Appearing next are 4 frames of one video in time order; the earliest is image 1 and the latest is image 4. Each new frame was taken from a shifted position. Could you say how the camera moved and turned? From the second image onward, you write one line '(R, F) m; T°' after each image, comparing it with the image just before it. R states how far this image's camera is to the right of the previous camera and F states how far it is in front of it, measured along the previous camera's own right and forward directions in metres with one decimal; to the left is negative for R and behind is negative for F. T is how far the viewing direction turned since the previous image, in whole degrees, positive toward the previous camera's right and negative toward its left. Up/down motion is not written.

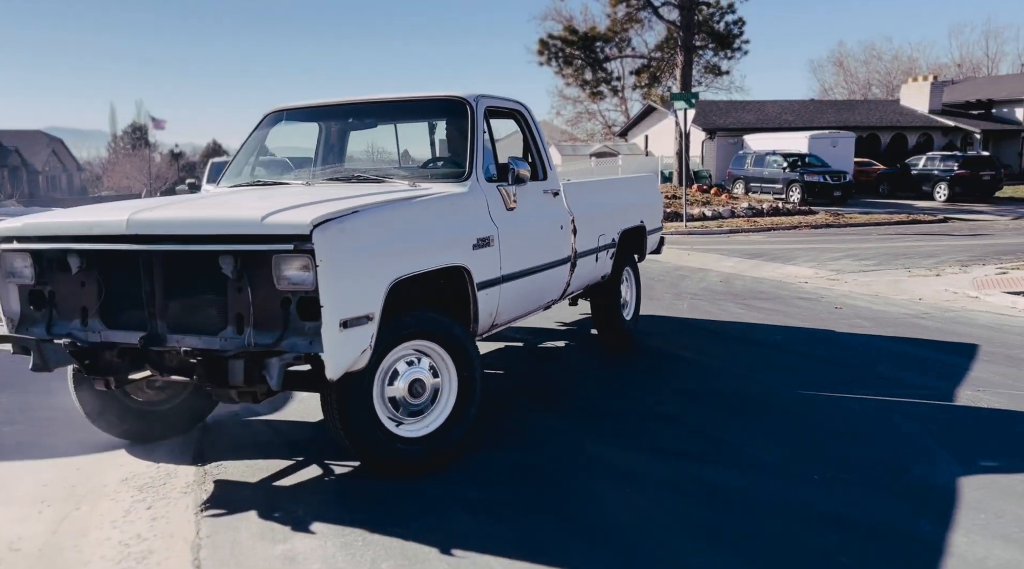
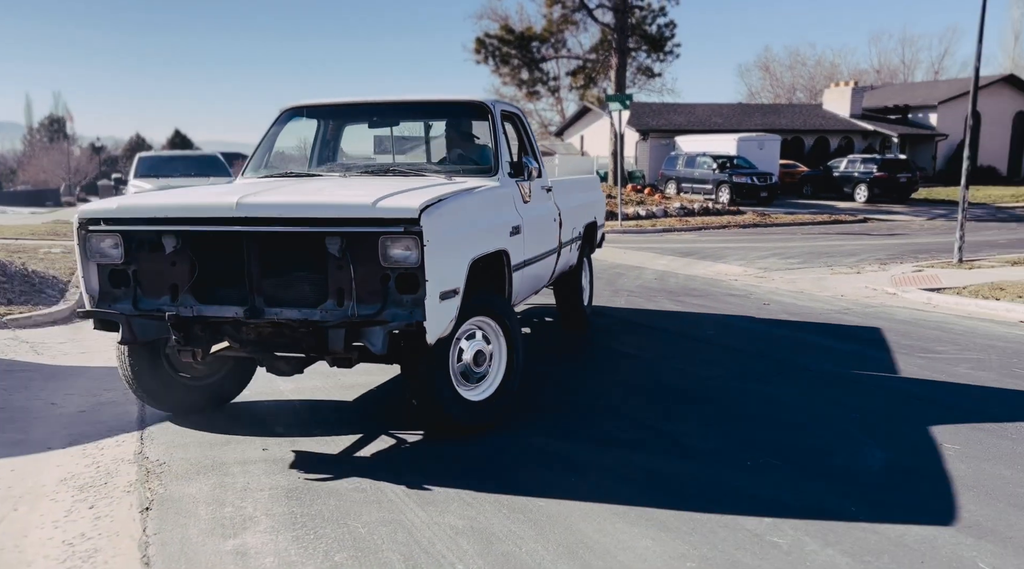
(-0.1, -0.1) m; +4°
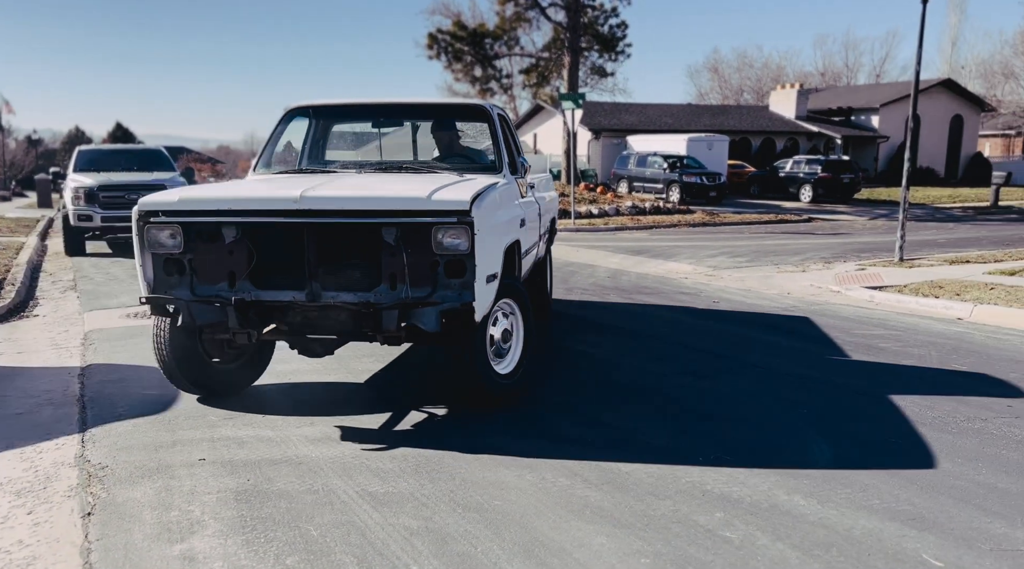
(0.0, 0.0) m; +3°
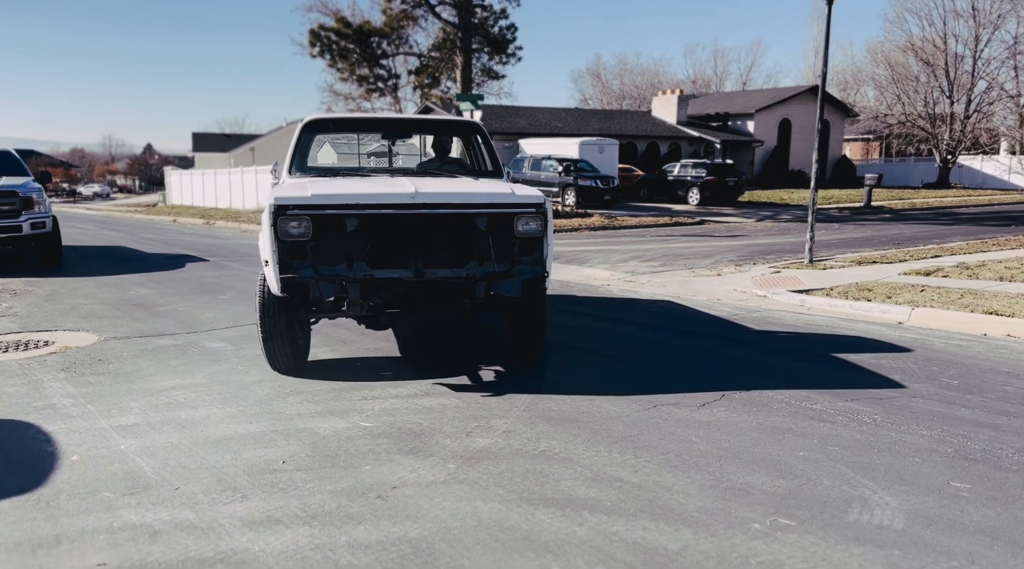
(-0.5, +1.0) m; +8°
